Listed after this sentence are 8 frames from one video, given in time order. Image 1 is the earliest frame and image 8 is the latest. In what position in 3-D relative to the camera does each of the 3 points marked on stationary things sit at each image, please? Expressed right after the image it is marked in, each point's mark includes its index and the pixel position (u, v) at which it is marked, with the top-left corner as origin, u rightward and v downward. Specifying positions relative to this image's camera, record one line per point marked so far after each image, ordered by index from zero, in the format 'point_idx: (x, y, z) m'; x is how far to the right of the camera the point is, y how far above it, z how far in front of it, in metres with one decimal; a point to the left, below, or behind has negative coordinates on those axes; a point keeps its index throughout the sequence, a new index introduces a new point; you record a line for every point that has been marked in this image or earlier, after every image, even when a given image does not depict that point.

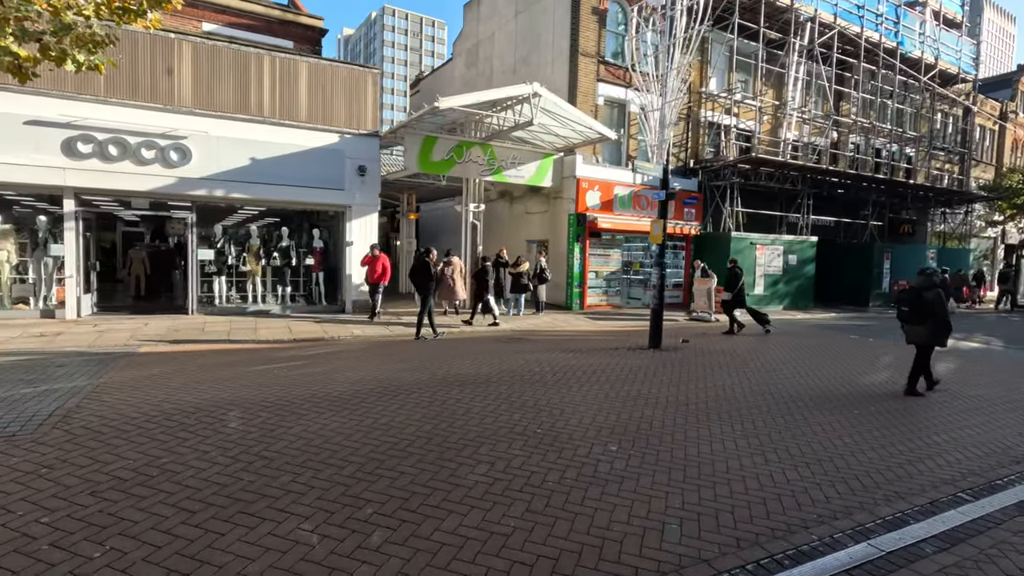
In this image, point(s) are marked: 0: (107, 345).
0: (-7.5, -1.0, +9.7) m
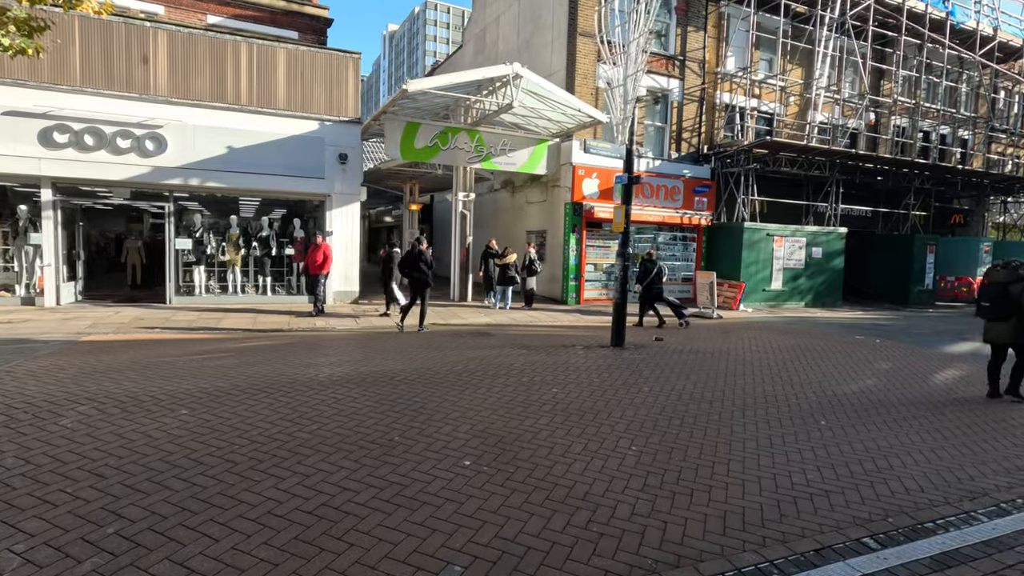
0: (-8.3, -0.8, +9.8) m
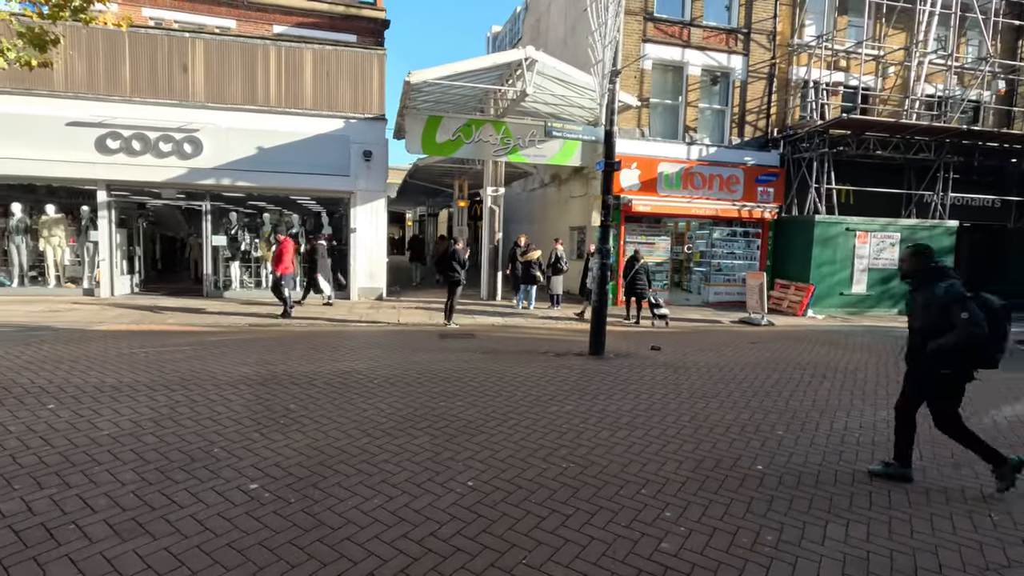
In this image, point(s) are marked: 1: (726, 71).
0: (-8.5, -0.6, +10.7) m
1: (+6.5, +6.6, +16.3) m
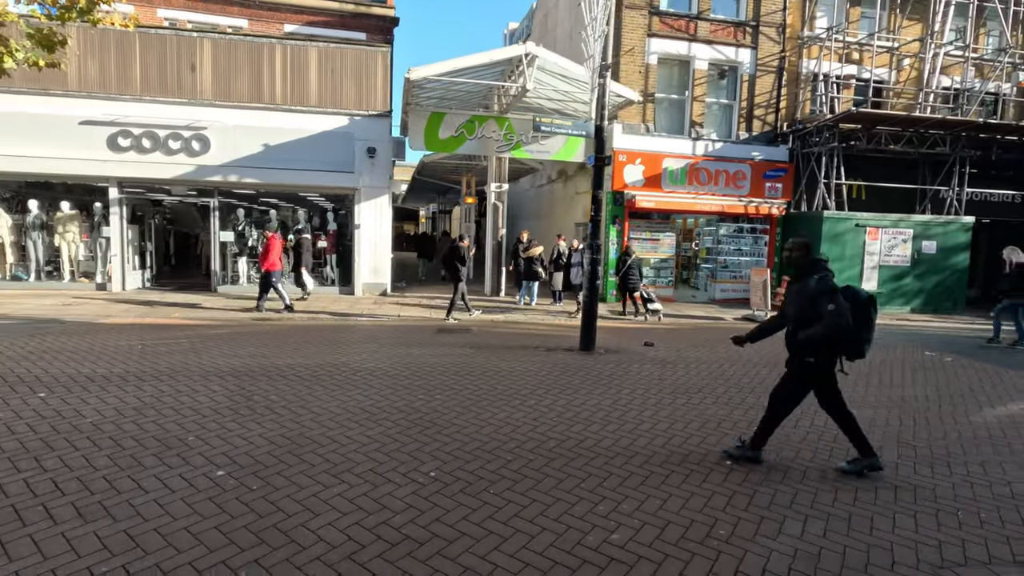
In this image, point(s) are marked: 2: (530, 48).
0: (-8.6, -0.5, +11.0) m
1: (+6.7, +6.7, +16.1) m
2: (+0.4, +5.3, +11.8) m
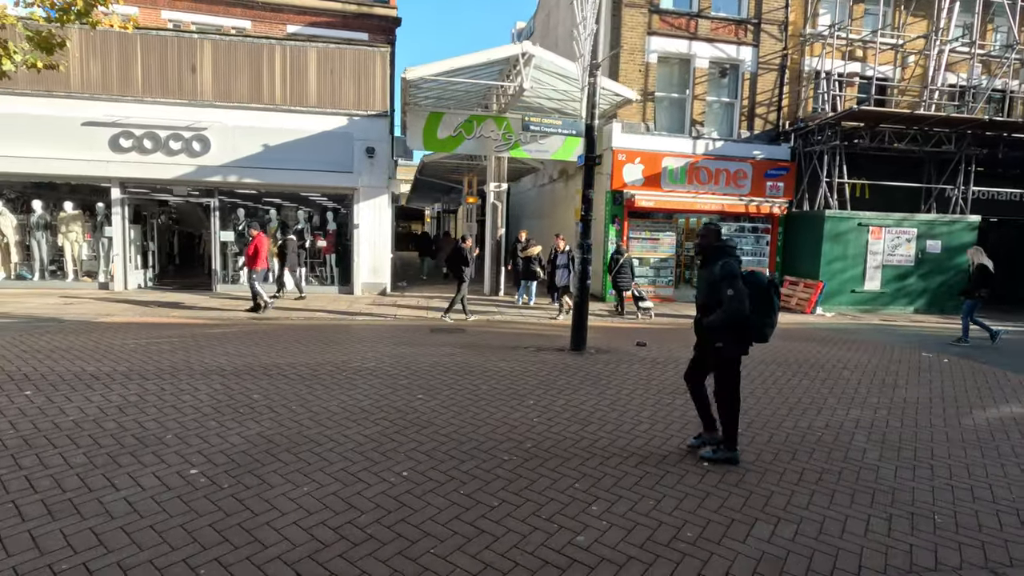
0: (-8.7, -0.5, +11.1) m
1: (+6.6, +6.7, +15.9) m
2: (+0.3, +5.3, +11.7) m
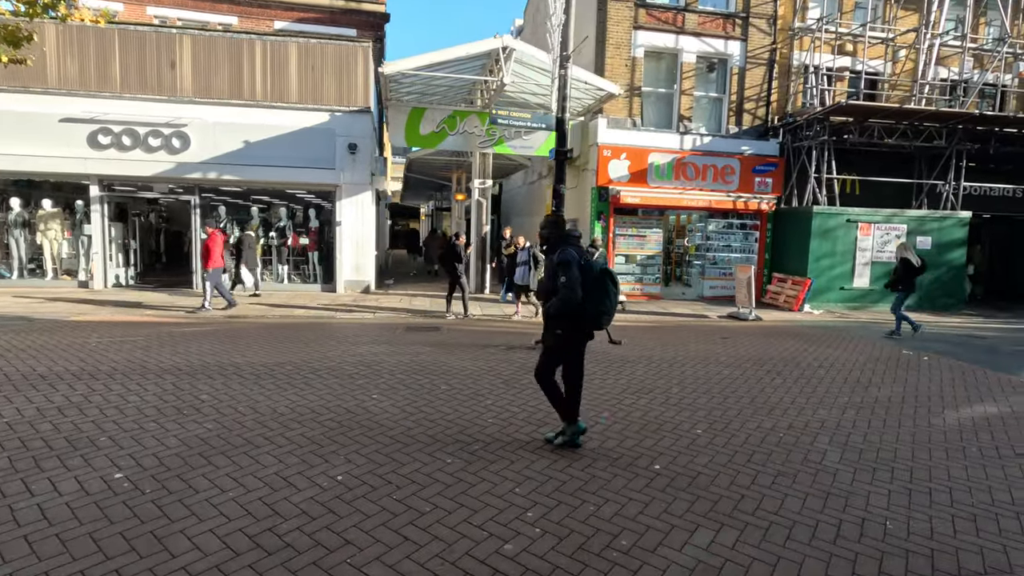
0: (-9.1, -0.5, +11.0) m
1: (+6.2, +6.8, +15.7) m
2: (-0.1, +5.3, +11.6) m
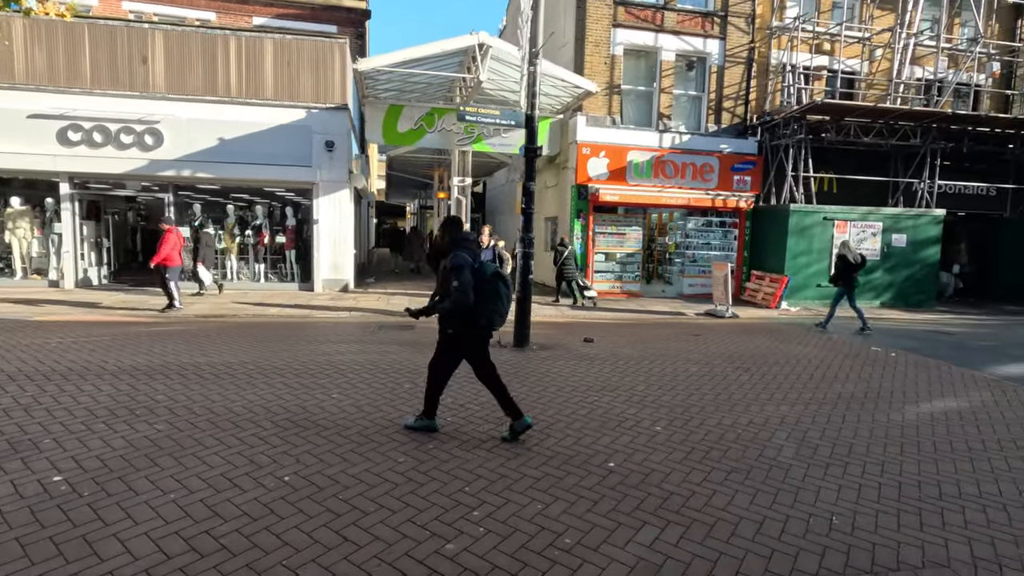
0: (-9.6, -0.4, +10.8) m
1: (+5.6, +6.9, +15.8) m
2: (-0.6, +5.4, +11.5) m
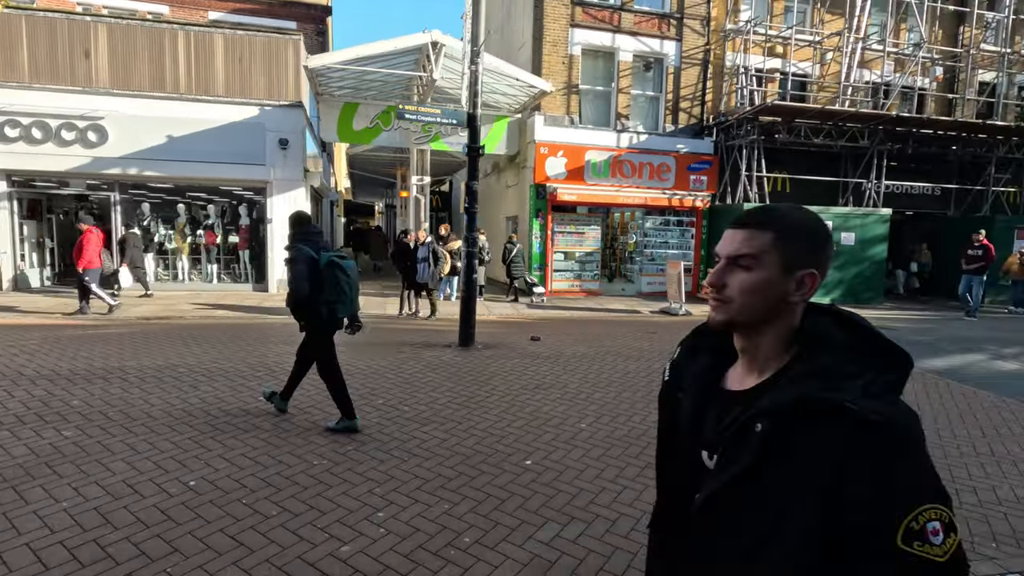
0: (-10.5, -0.5, +10.3) m
1: (+4.4, +6.9, +16.0) m
2: (-1.6, +5.4, +11.4) m
